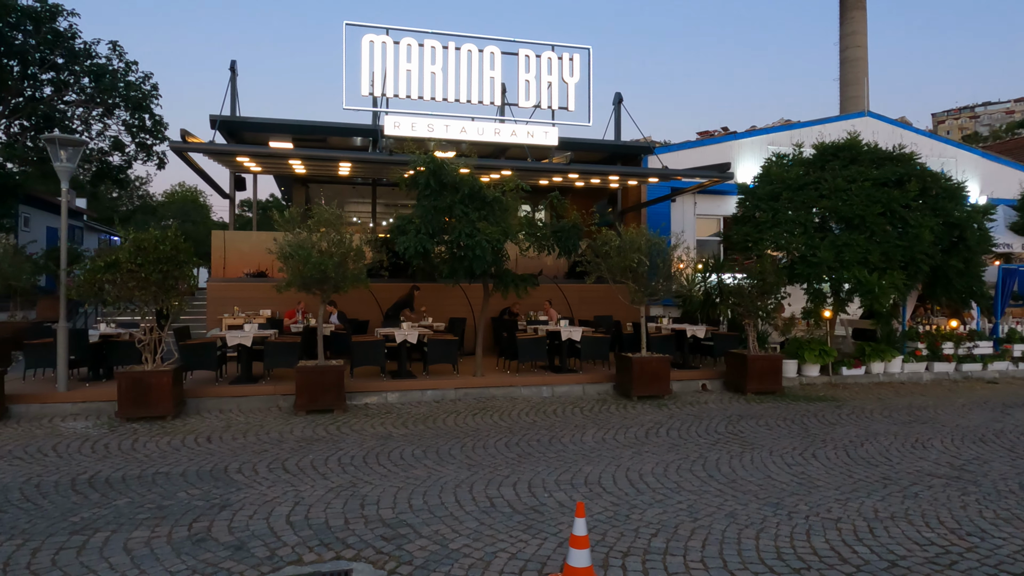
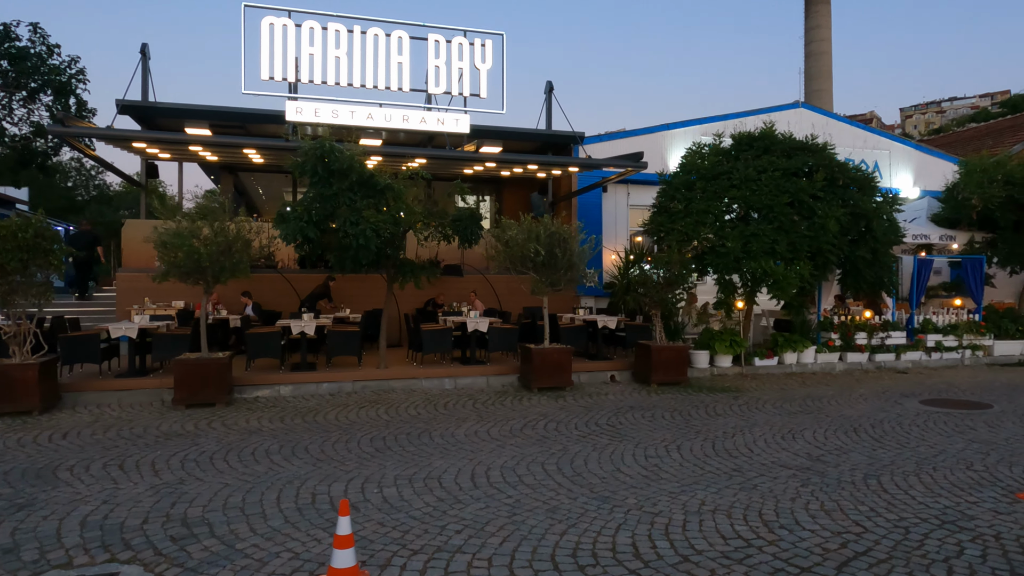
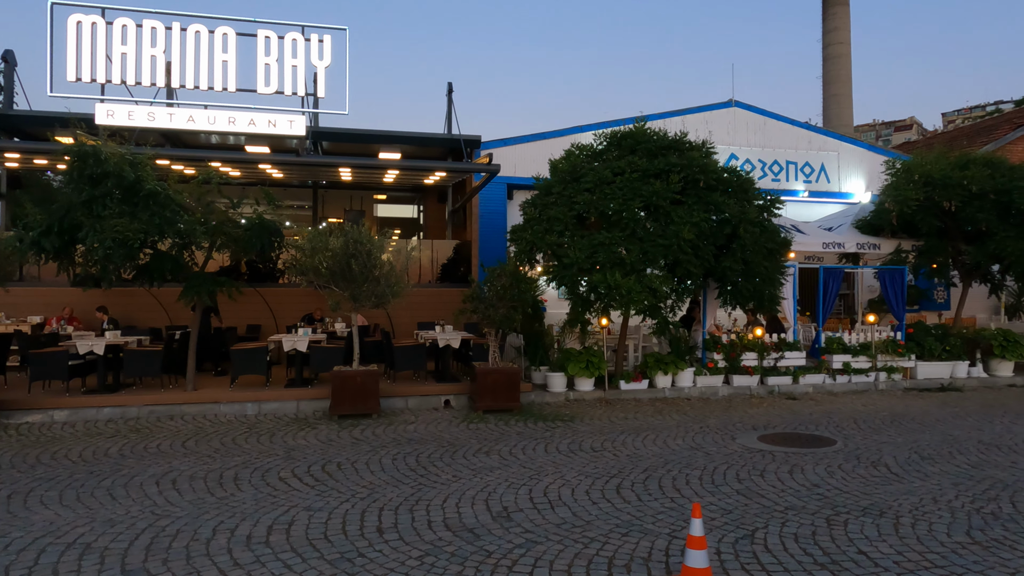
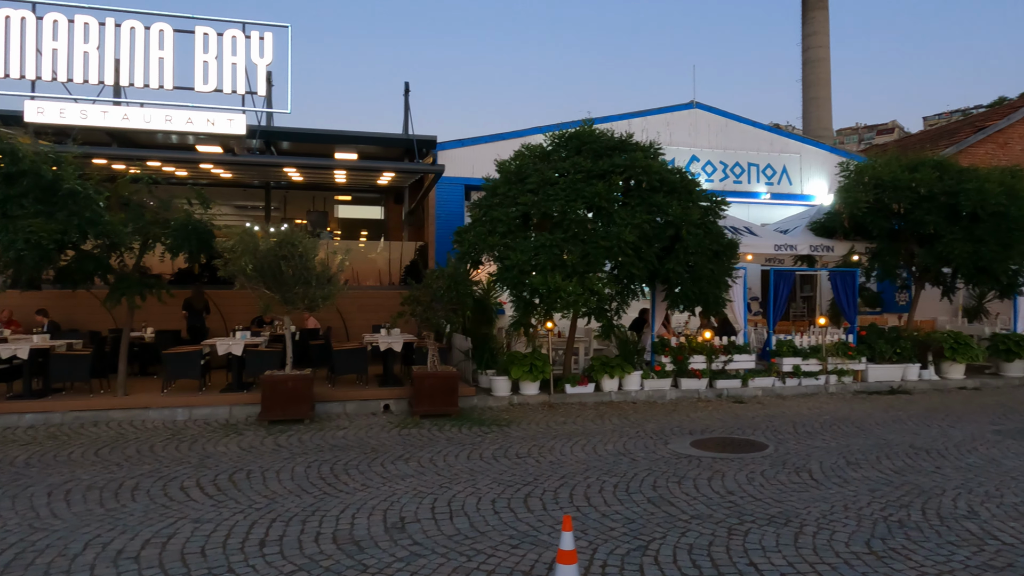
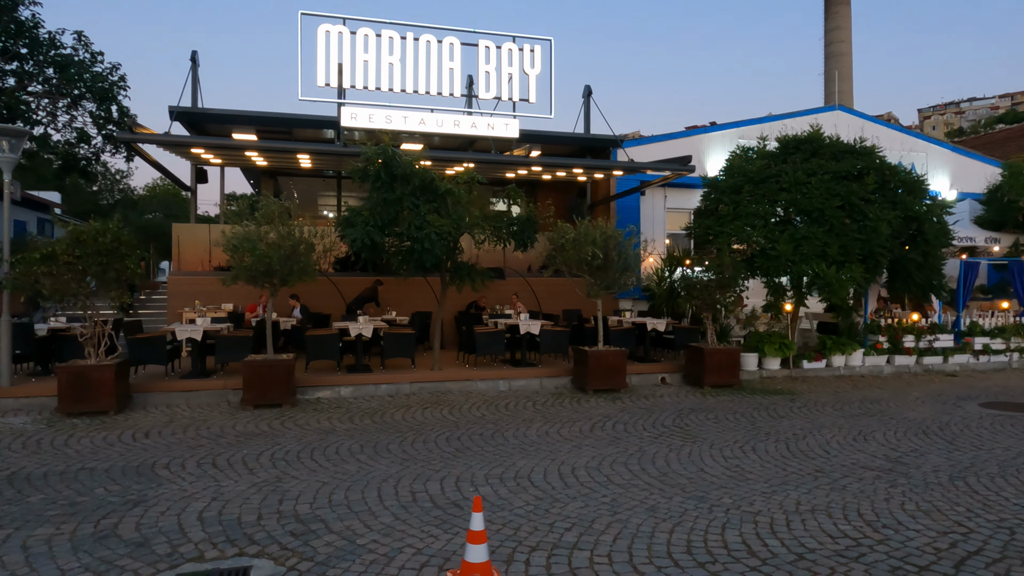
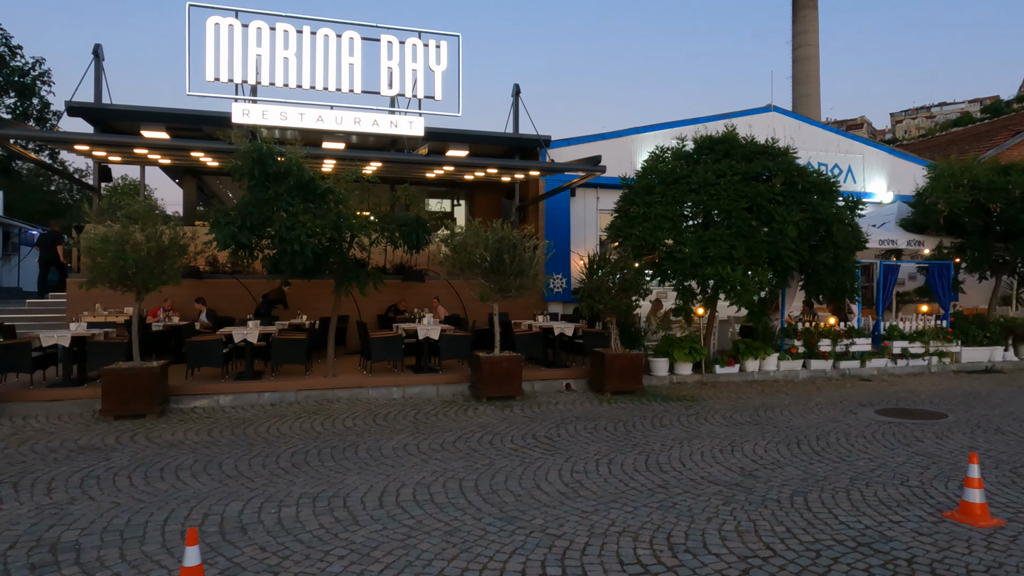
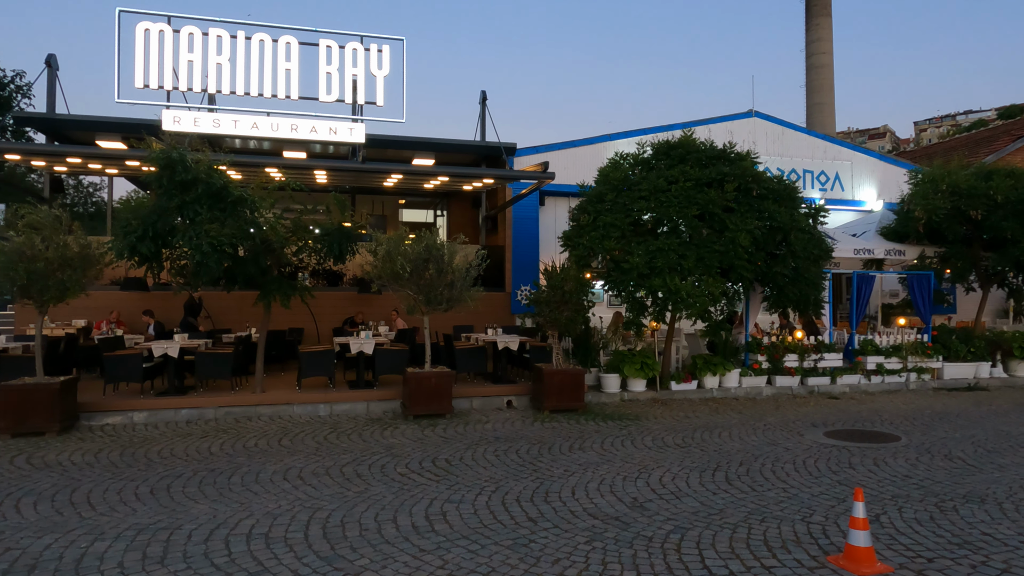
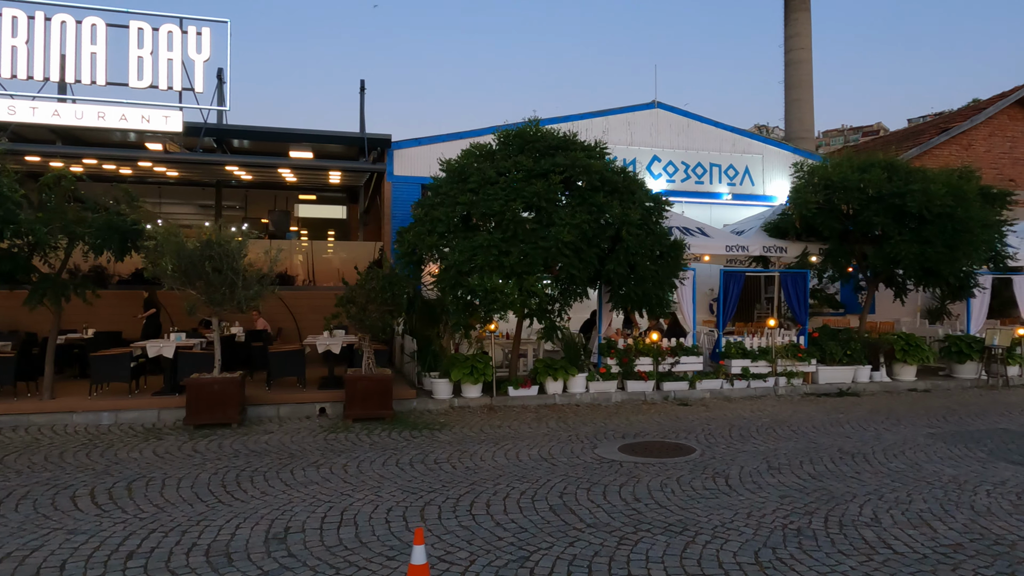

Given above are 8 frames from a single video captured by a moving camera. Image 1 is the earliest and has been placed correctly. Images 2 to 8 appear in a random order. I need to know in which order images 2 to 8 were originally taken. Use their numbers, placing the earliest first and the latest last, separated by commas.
5, 2, 6, 7, 3, 4, 8
